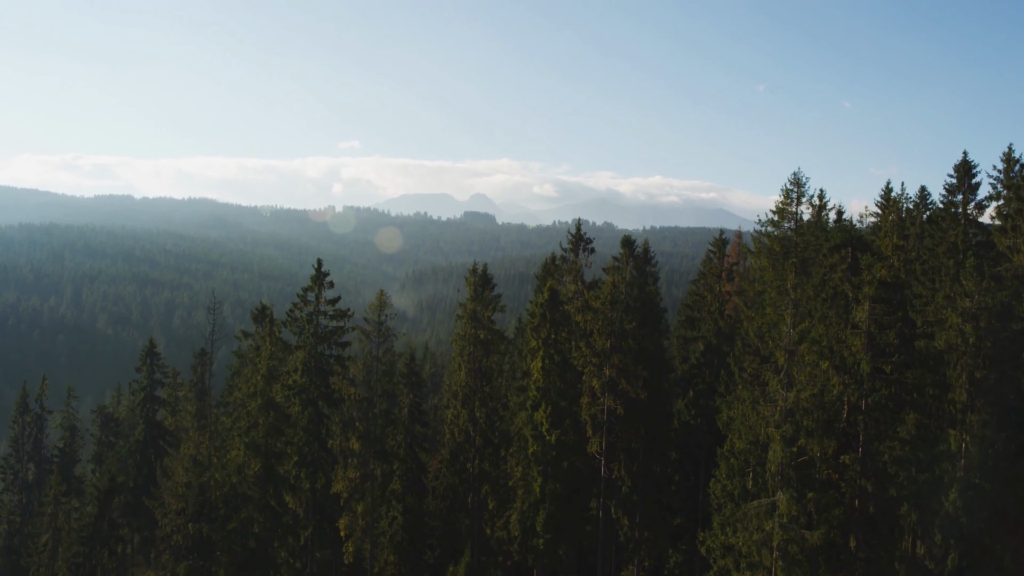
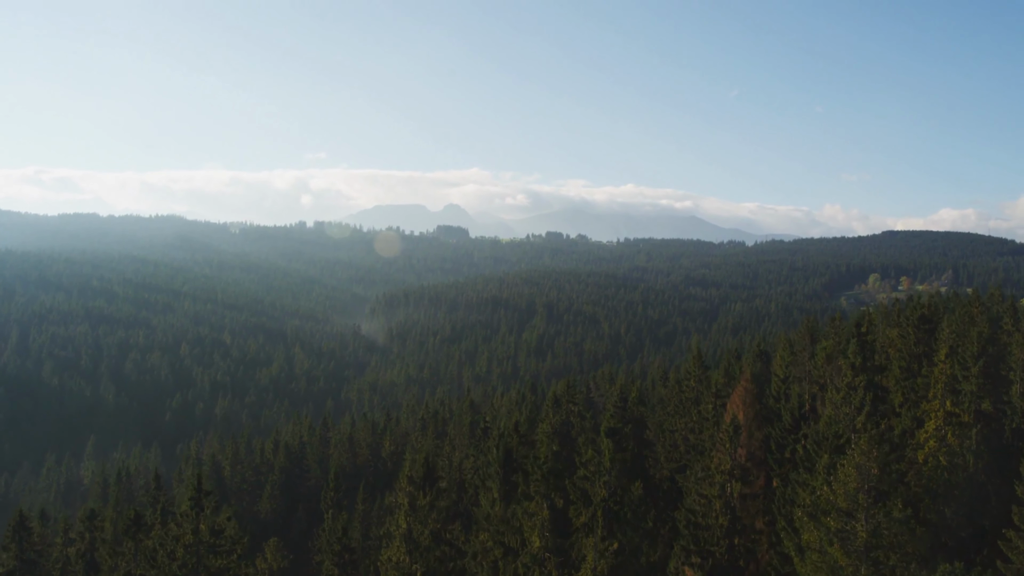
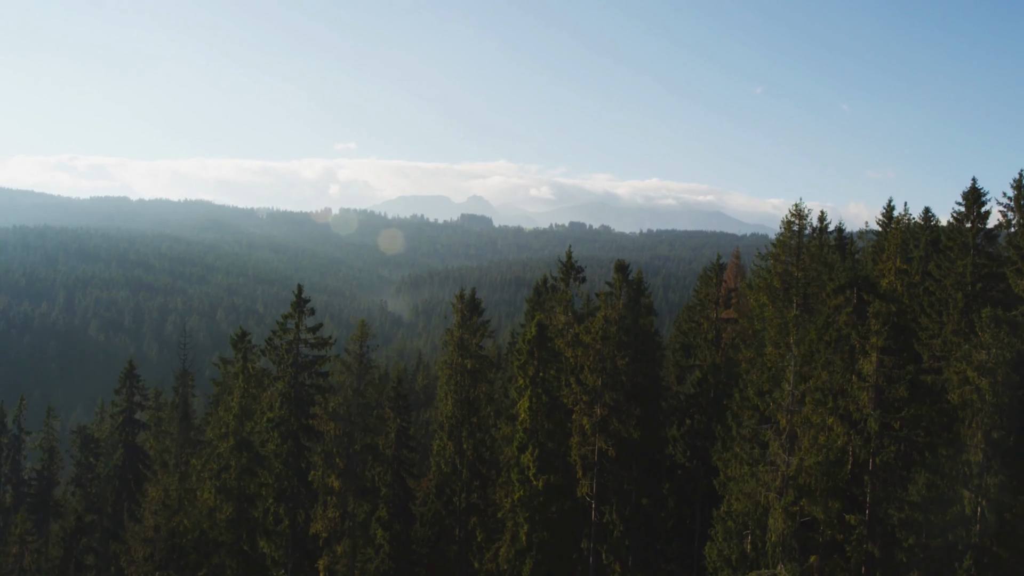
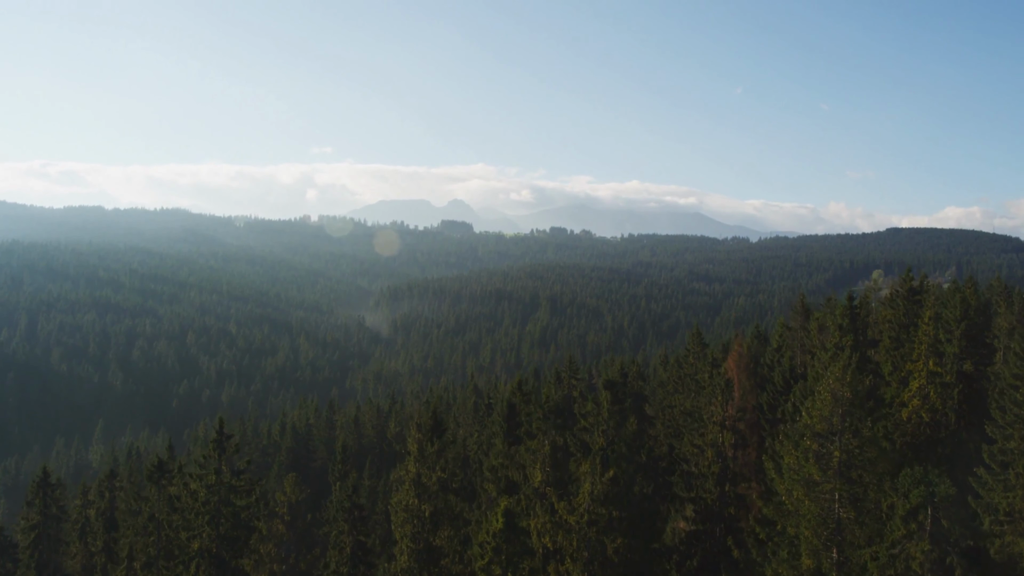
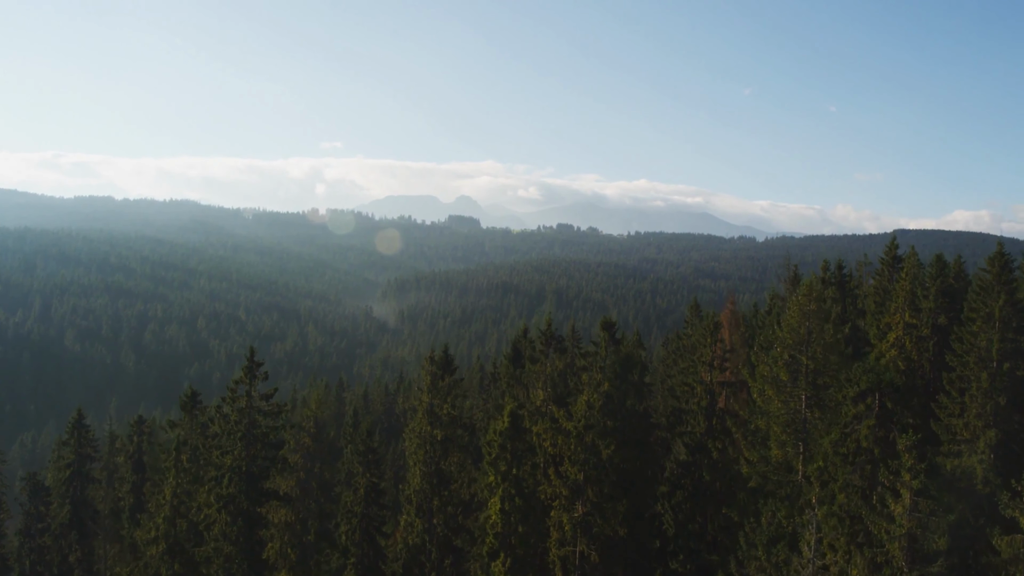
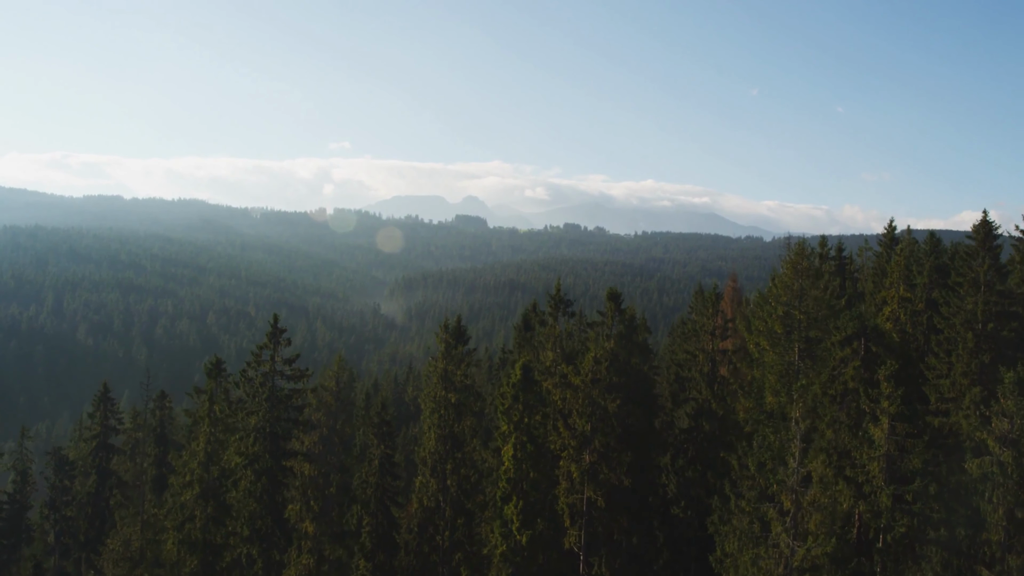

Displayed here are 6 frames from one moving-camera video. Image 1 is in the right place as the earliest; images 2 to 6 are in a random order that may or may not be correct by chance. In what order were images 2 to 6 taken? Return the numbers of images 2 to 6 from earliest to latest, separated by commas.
3, 6, 5, 4, 2
